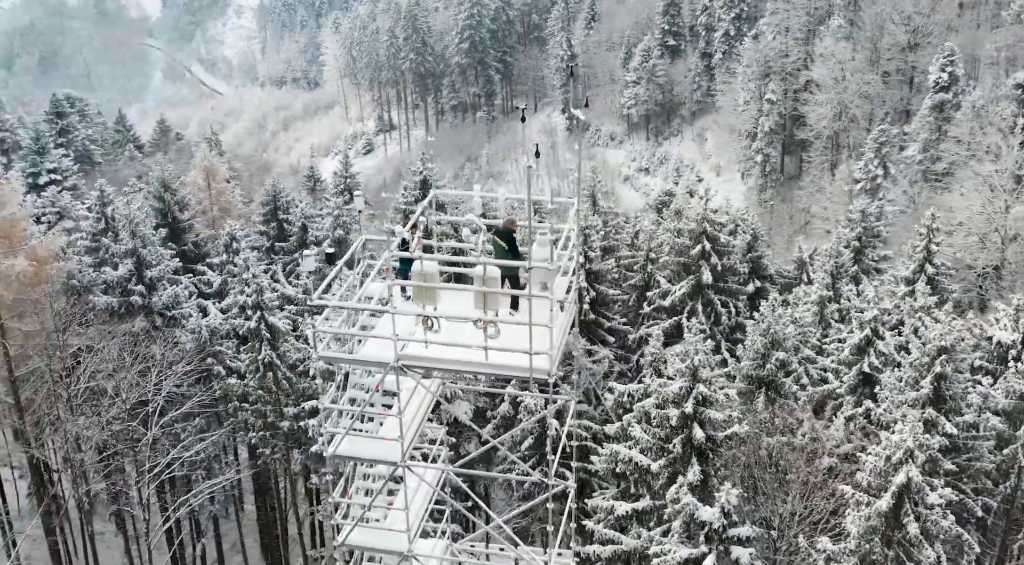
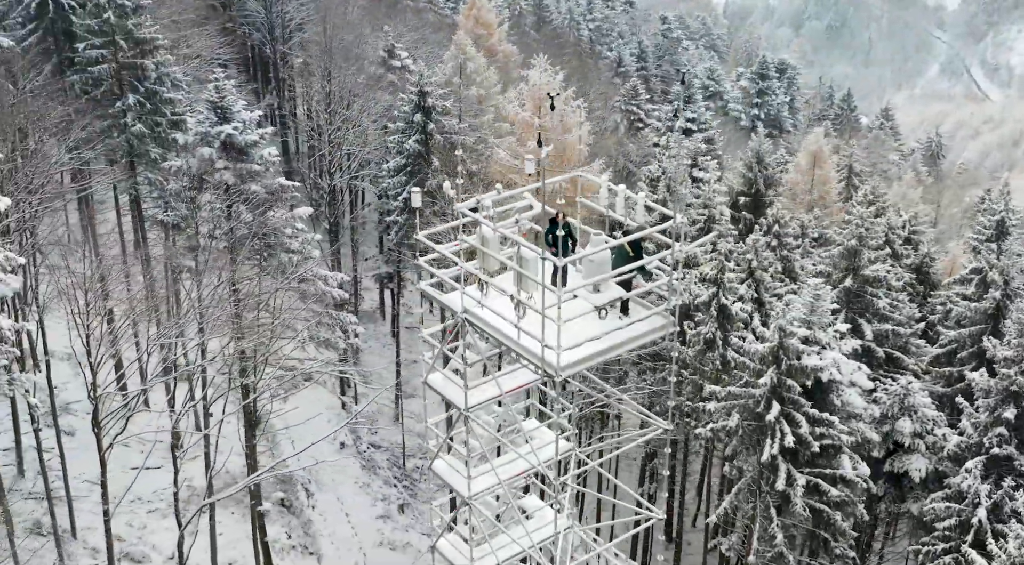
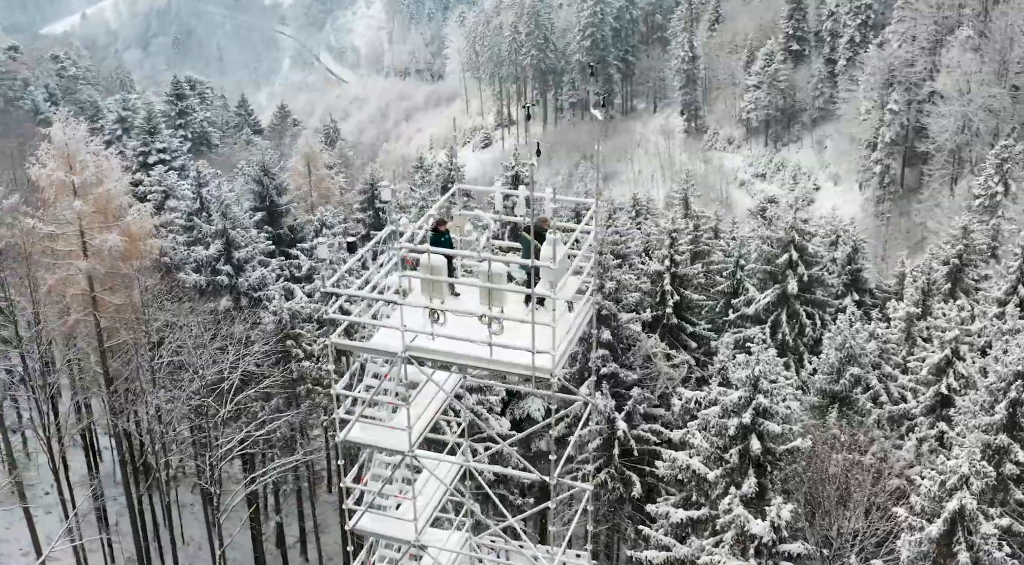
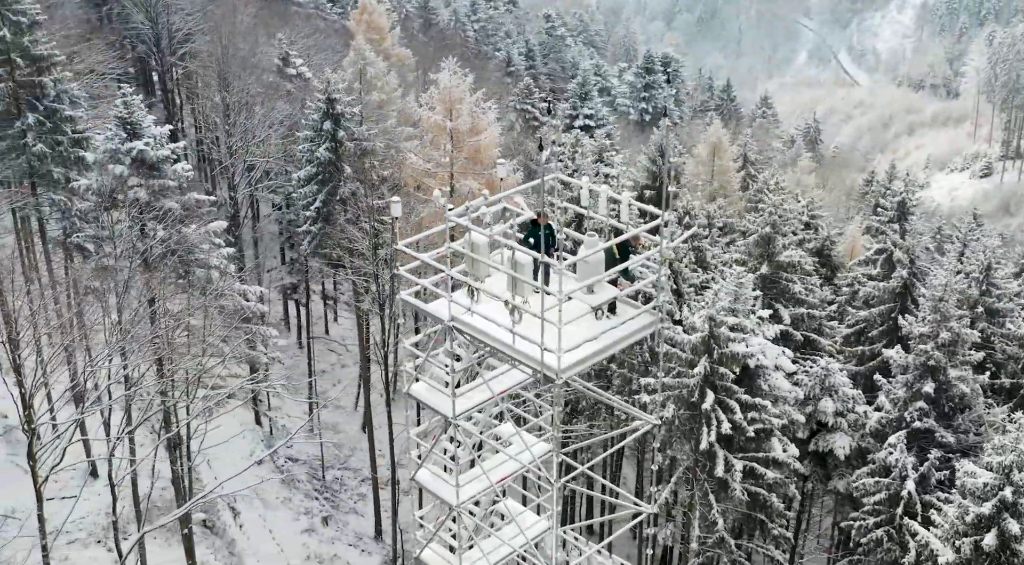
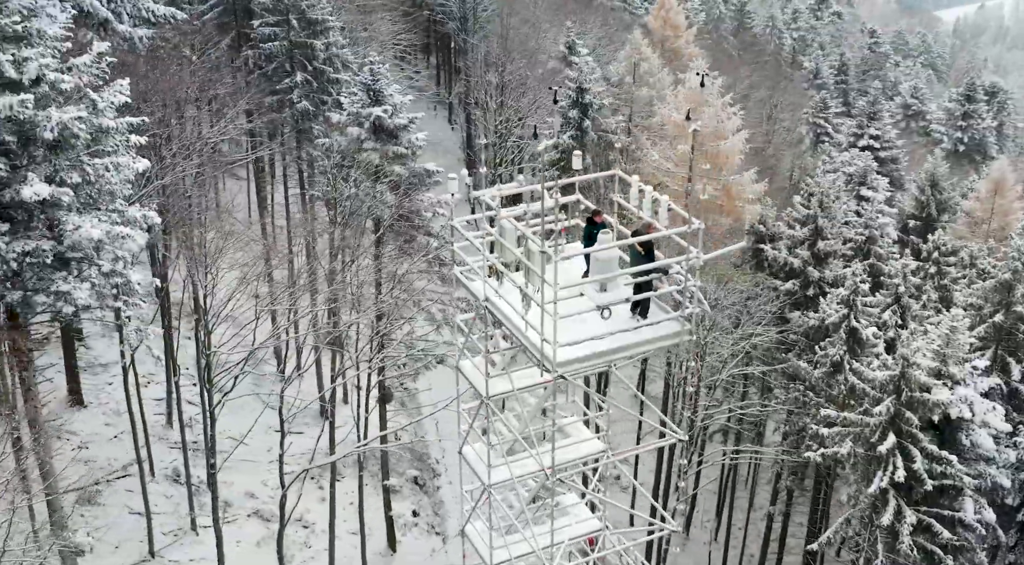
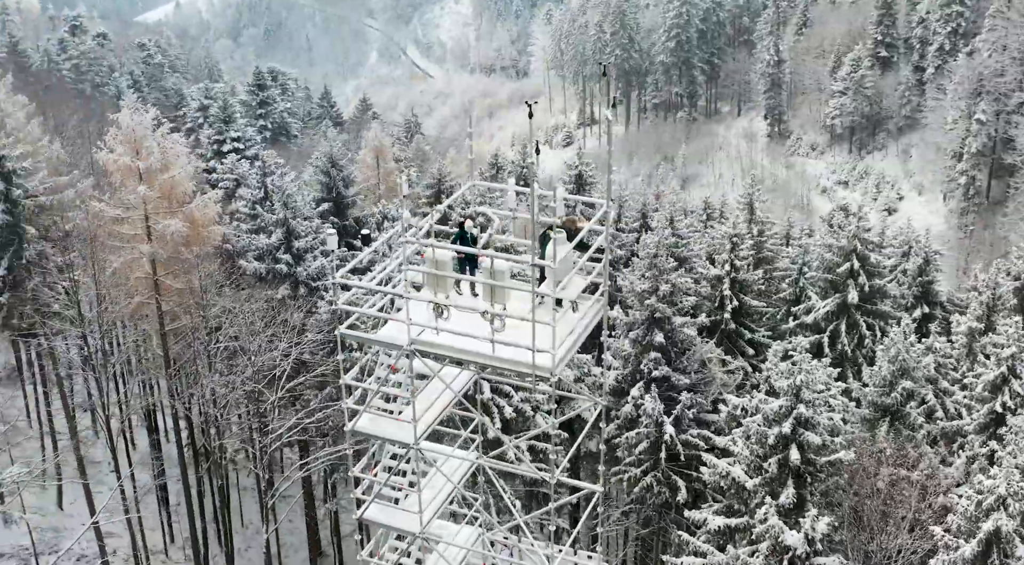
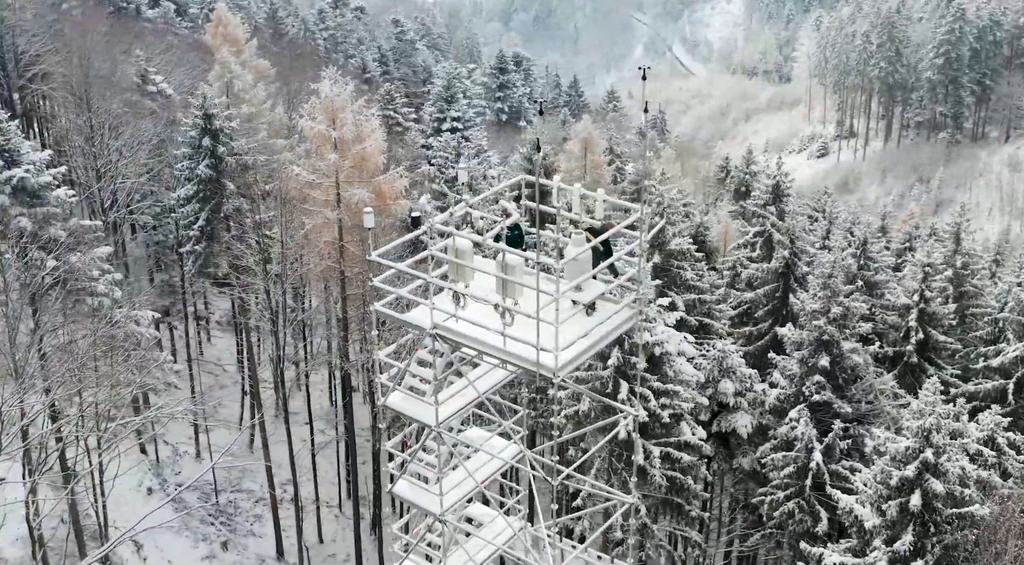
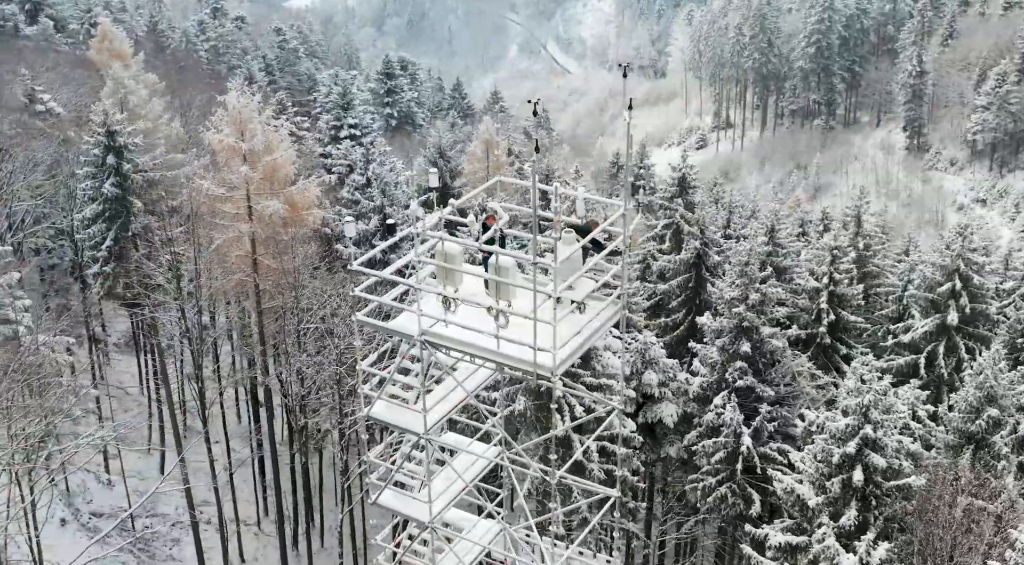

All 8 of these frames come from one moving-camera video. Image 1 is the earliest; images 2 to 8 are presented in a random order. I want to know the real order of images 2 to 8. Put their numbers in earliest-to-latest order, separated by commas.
3, 6, 8, 7, 4, 2, 5
